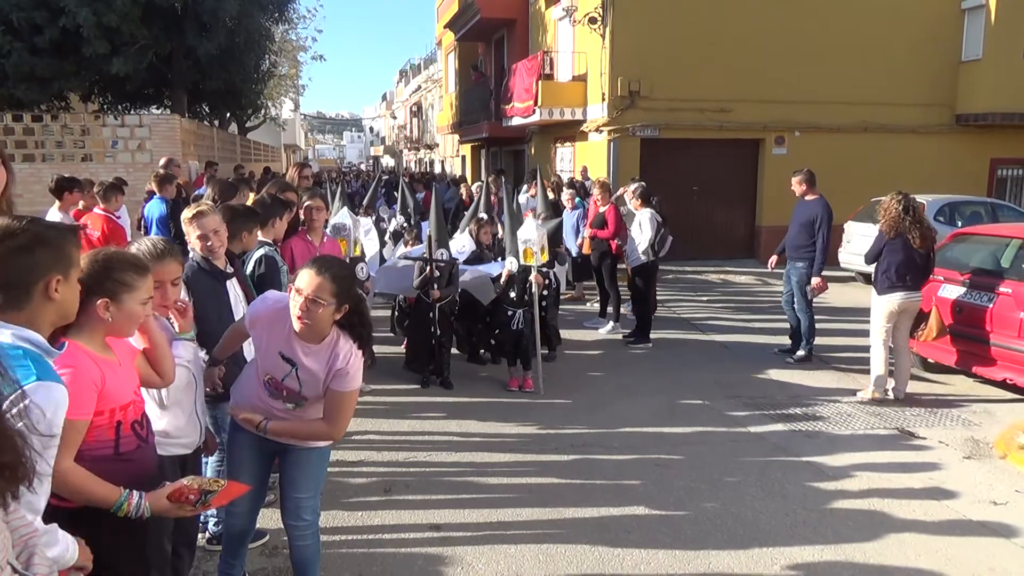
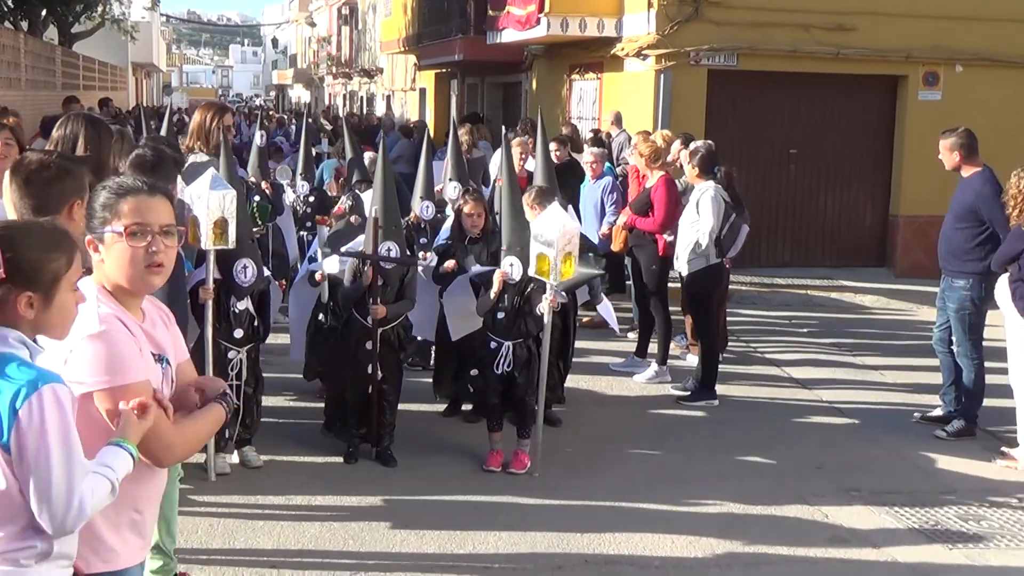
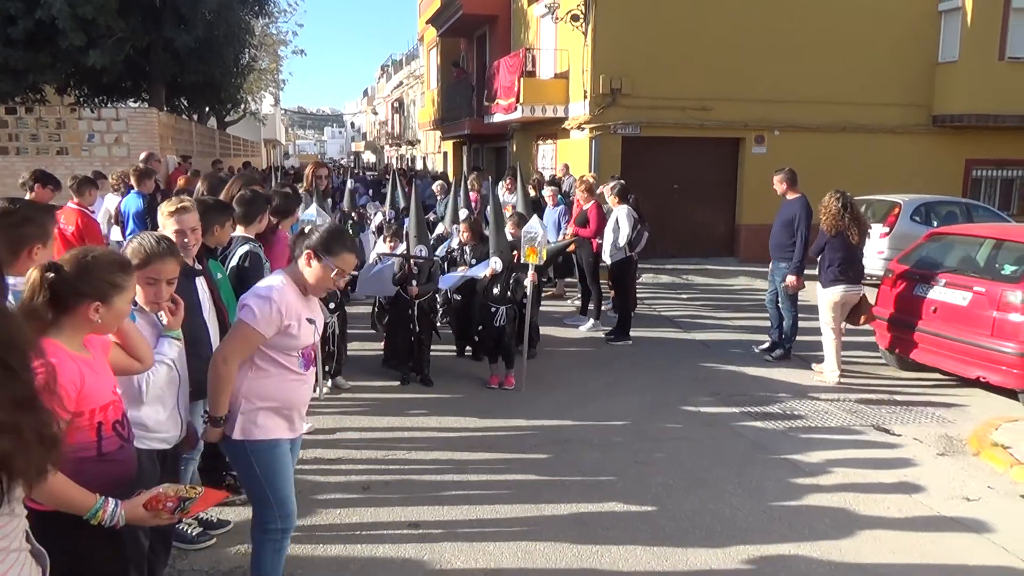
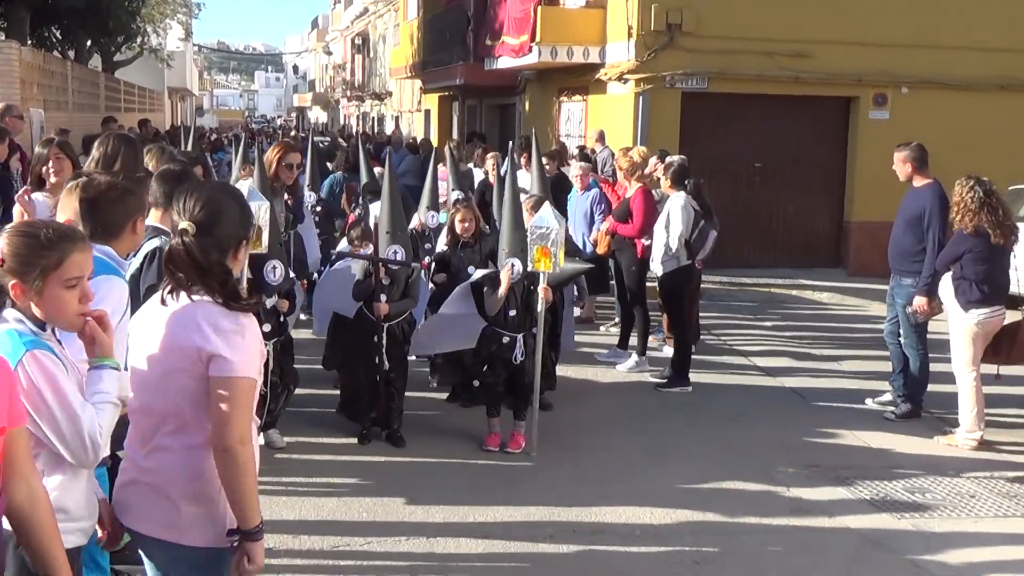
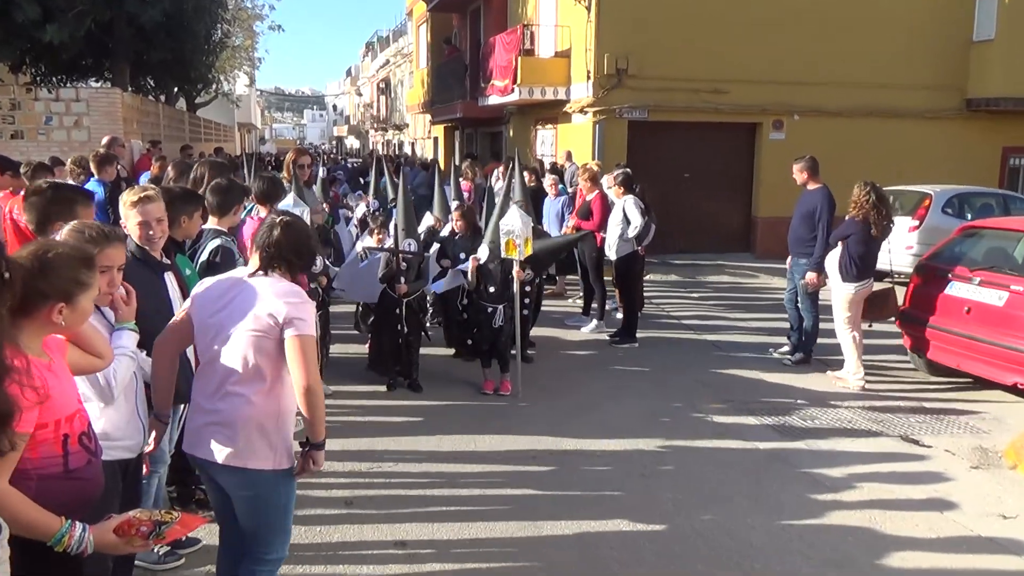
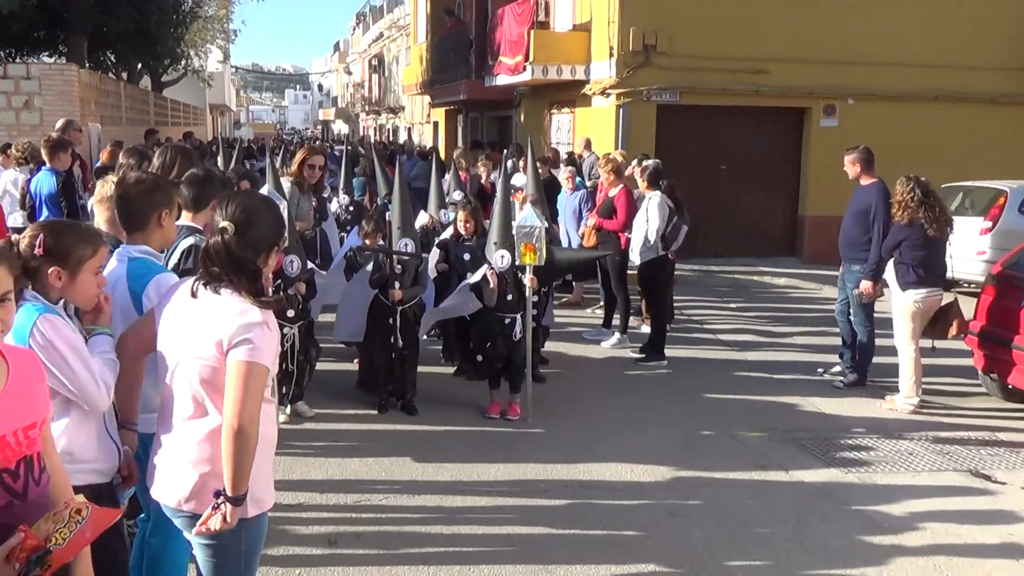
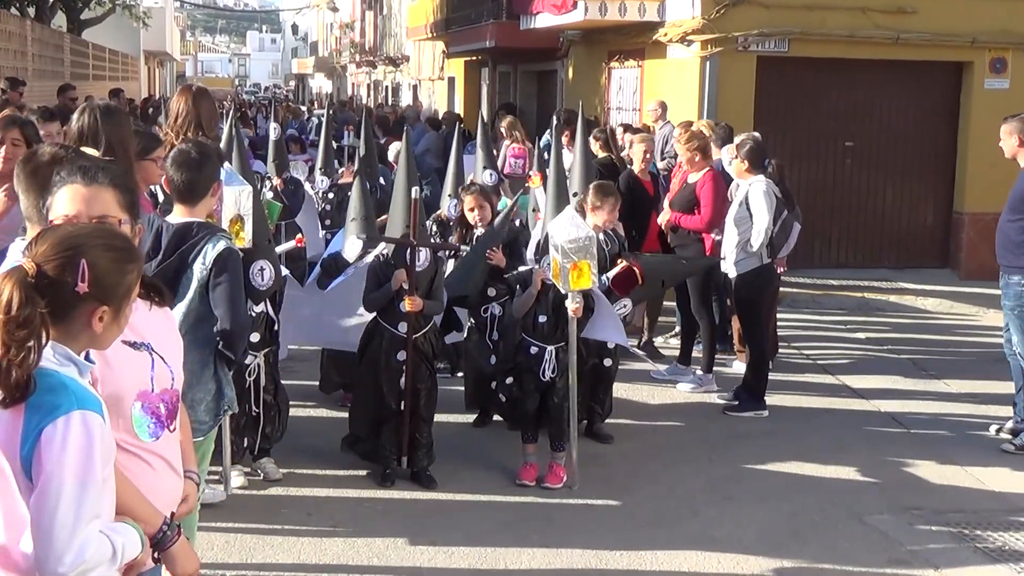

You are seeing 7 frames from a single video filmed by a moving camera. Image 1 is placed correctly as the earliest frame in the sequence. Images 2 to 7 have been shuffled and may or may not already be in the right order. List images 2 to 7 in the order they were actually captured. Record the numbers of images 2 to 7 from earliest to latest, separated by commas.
3, 5, 6, 4, 2, 7
